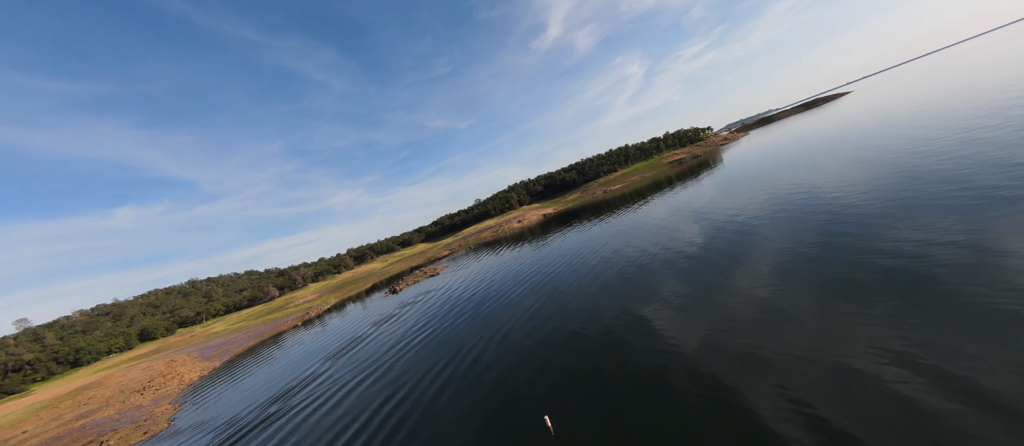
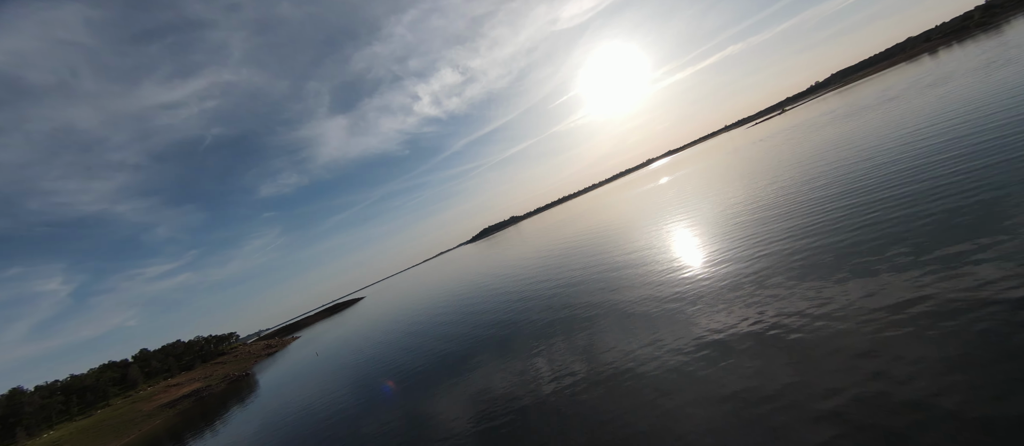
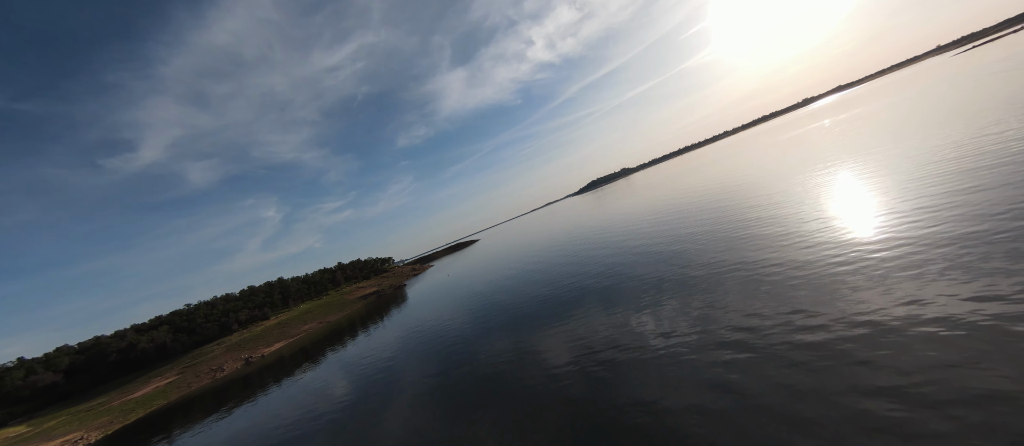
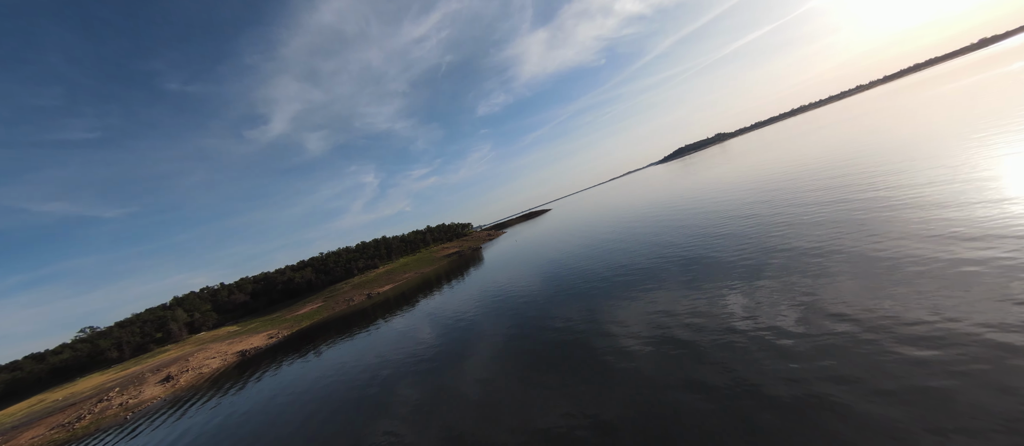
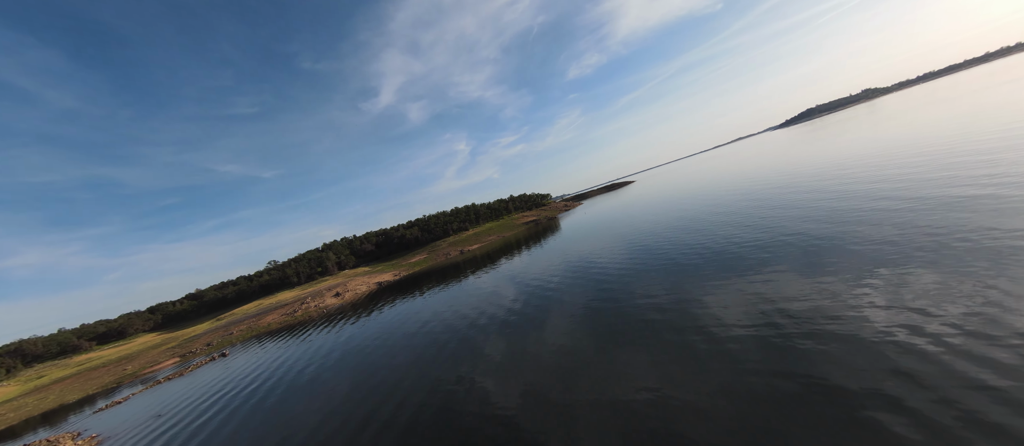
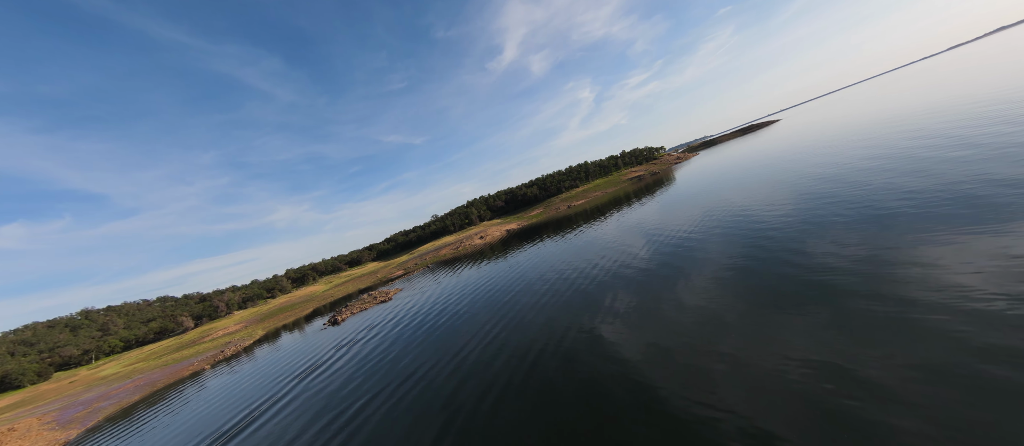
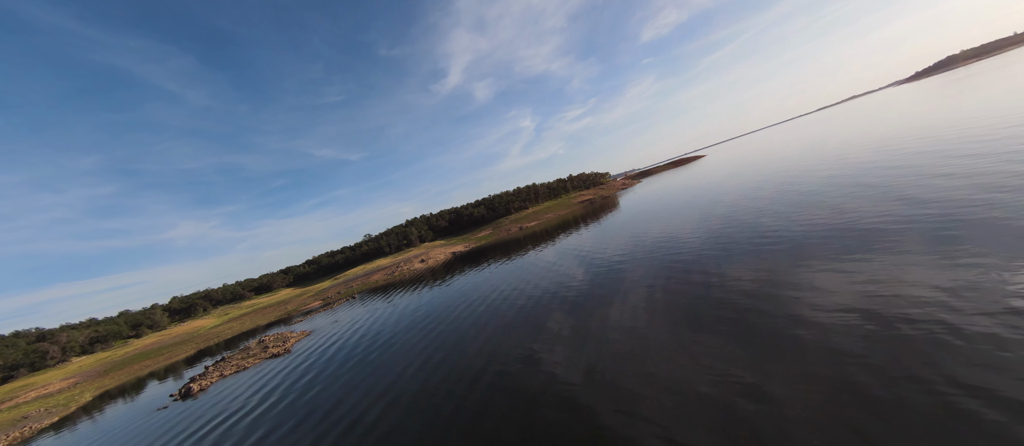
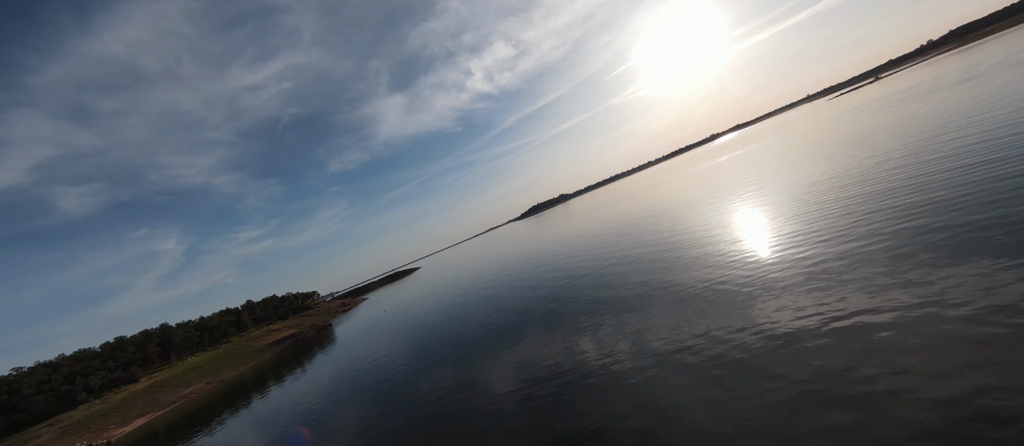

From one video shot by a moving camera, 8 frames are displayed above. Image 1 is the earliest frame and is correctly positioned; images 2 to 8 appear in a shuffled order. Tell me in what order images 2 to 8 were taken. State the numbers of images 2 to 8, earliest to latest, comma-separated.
6, 7, 5, 4, 3, 8, 2
